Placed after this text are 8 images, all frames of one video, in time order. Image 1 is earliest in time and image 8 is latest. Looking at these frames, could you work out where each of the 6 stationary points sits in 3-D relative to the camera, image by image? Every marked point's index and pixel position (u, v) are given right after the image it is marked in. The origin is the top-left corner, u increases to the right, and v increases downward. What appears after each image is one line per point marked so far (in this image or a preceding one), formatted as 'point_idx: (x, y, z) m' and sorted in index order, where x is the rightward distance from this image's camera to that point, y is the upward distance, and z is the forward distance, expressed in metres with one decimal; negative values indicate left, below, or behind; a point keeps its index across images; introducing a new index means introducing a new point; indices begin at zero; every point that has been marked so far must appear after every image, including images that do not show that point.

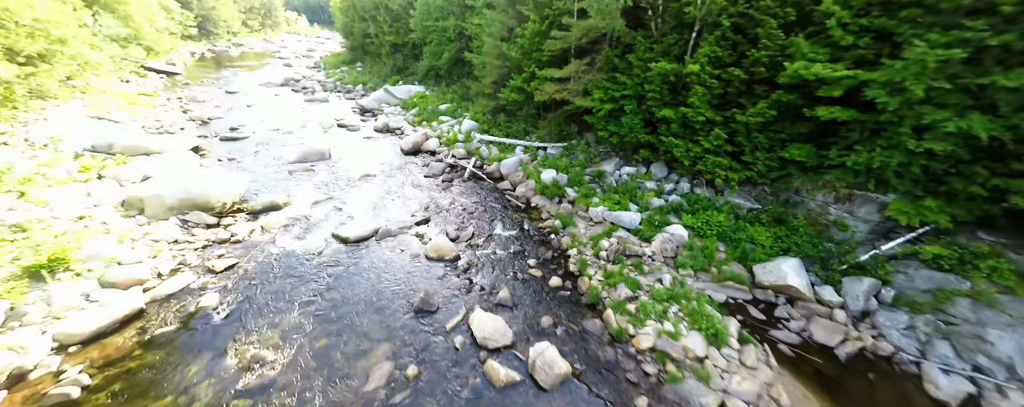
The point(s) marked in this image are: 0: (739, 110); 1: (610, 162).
0: (+4.8, +2.0, +6.4) m
1: (+2.9, +1.3, +9.1) m
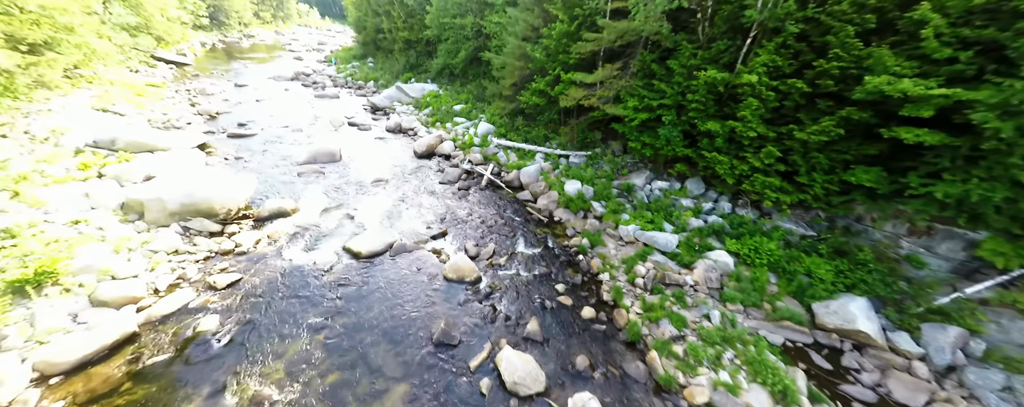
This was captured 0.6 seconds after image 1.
0: (+5.4, +1.5, +5.8) m
1: (+3.6, +0.8, +8.5) m
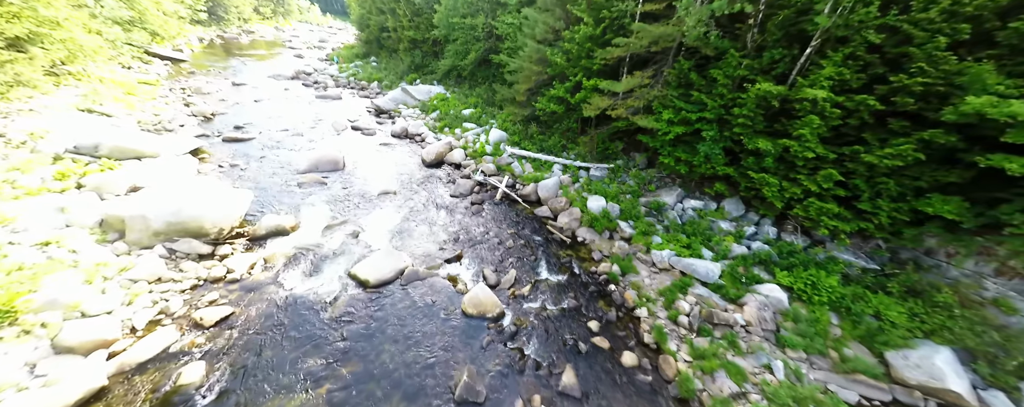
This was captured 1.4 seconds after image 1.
0: (+5.9, +0.9, +5.1) m
1: (+4.0, +0.3, +7.8) m
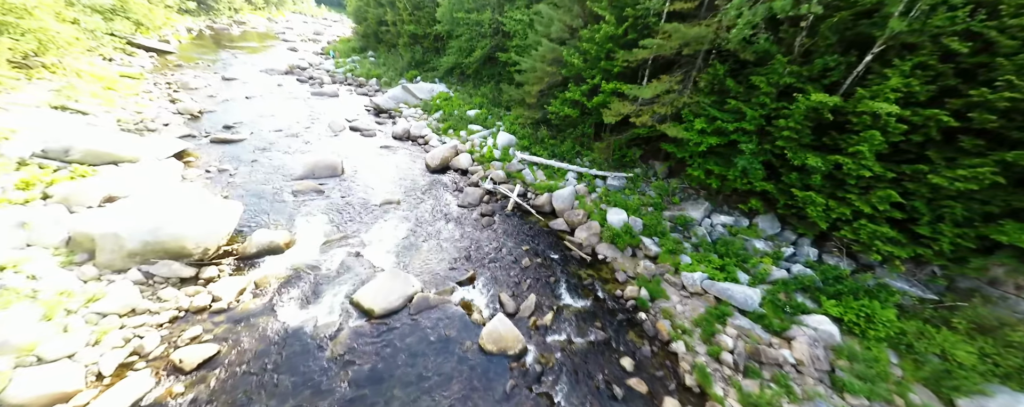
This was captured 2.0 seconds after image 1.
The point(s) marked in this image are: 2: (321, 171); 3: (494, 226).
0: (+6.3, +0.5, +4.6) m
1: (+4.4, 0.0, +7.3) m
2: (-5.6, +1.0, +9.0) m
3: (-0.4, -0.6, +7.6) m
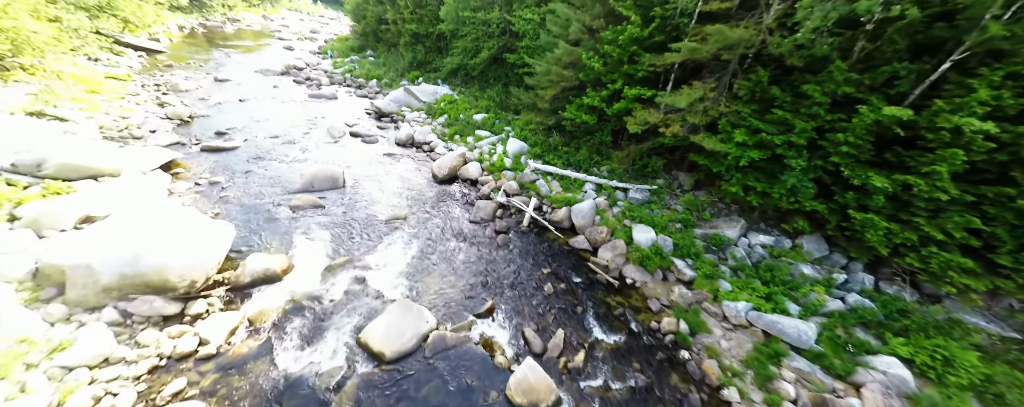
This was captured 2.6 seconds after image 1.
0: (+6.7, +0.1, +4.0) m
1: (+4.8, -0.4, +6.7) m
2: (-5.2, +0.6, +8.3) m
3: (0.0, -1.0, +7.0) m
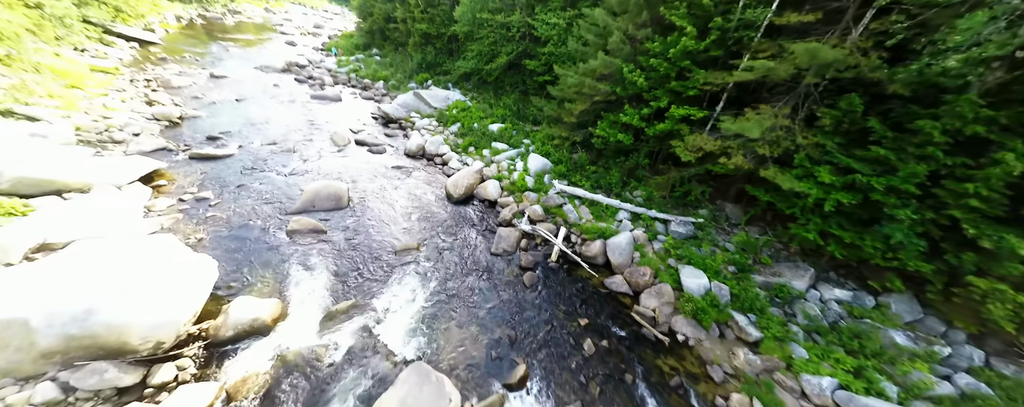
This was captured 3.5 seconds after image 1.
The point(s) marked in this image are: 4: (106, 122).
0: (+7.3, -0.8, +3.2) m
1: (+5.4, -1.2, +5.8) m
2: (-4.6, 0.0, +7.4) m
3: (+0.5, -1.7, +6.1) m
4: (-12.0, +2.4, +9.0) m
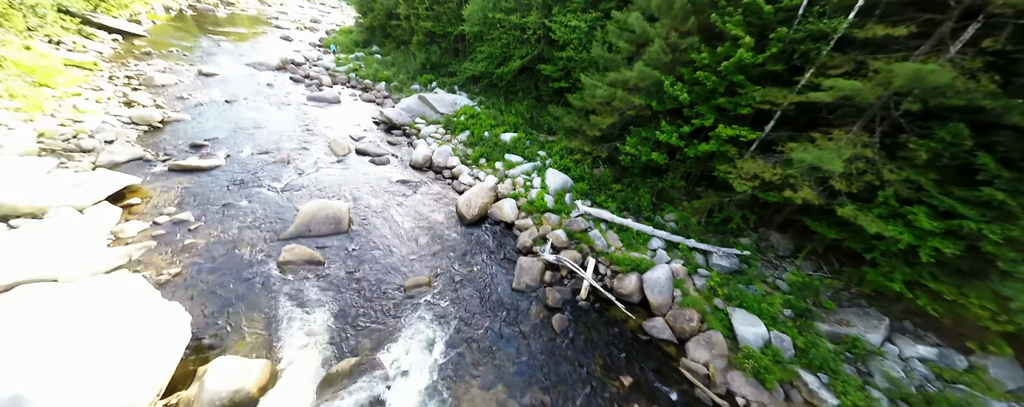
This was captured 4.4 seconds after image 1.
0: (+7.9, -1.4, +2.5) m
1: (+5.9, -1.9, +5.1) m
2: (-4.1, -0.5, +6.5) m
3: (+1.0, -2.2, +5.3) m
4: (-11.5, +2.0, +8.0) m
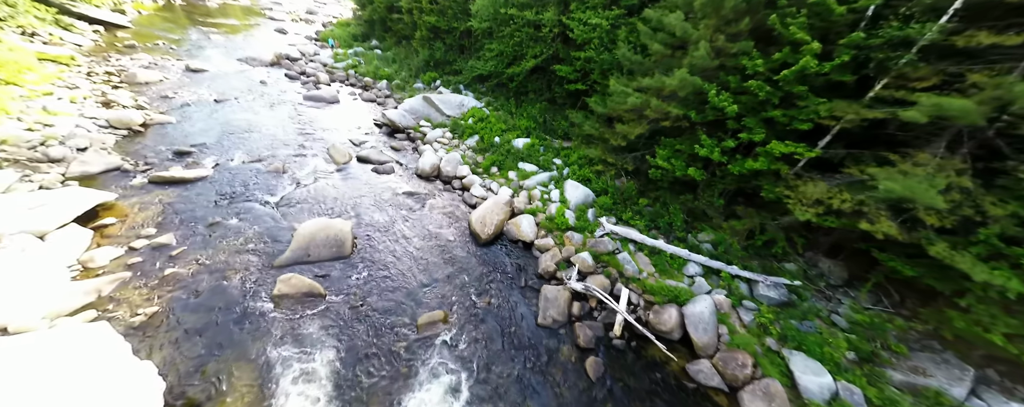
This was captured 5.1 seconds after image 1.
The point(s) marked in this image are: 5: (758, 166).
0: (+8.3, -2.0, +1.9) m
1: (+6.3, -2.4, +4.5) m
2: (-3.7, -0.9, +5.8) m
3: (+1.5, -2.7, +4.7) m
4: (-11.0, +1.7, +7.2) m
5: (+4.4, +0.6, +5.2) m
